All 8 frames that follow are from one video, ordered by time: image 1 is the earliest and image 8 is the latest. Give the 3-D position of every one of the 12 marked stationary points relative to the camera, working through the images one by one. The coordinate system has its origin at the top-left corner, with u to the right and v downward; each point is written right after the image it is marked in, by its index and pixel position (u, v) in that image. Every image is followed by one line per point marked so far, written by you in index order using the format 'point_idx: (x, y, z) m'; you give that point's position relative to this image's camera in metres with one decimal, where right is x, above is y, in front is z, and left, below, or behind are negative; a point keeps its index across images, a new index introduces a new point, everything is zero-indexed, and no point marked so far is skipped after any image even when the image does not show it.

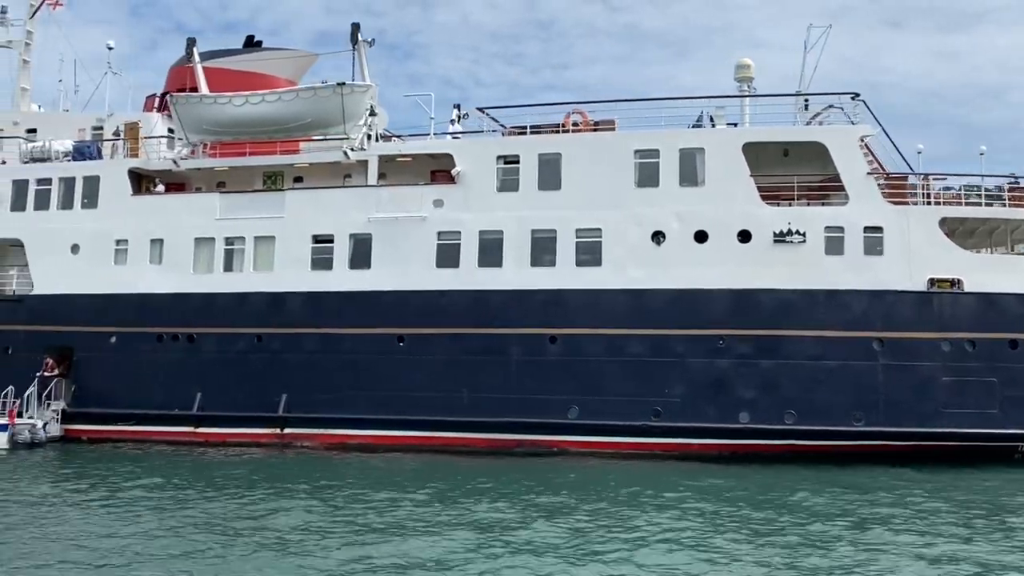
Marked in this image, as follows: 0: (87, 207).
0: (-7.1, +1.4, +17.2) m
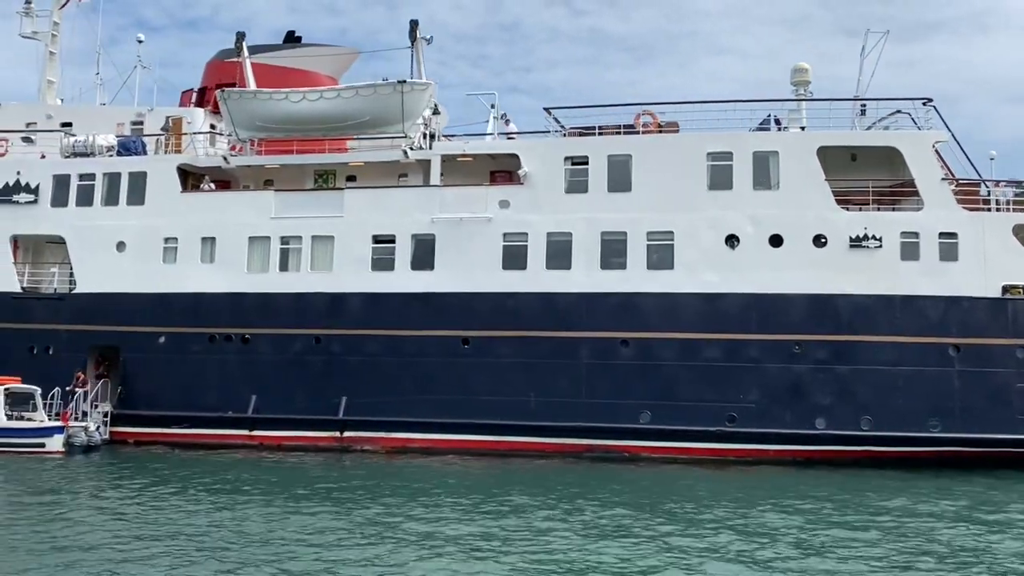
0: (-6.2, +1.4, +16.8) m
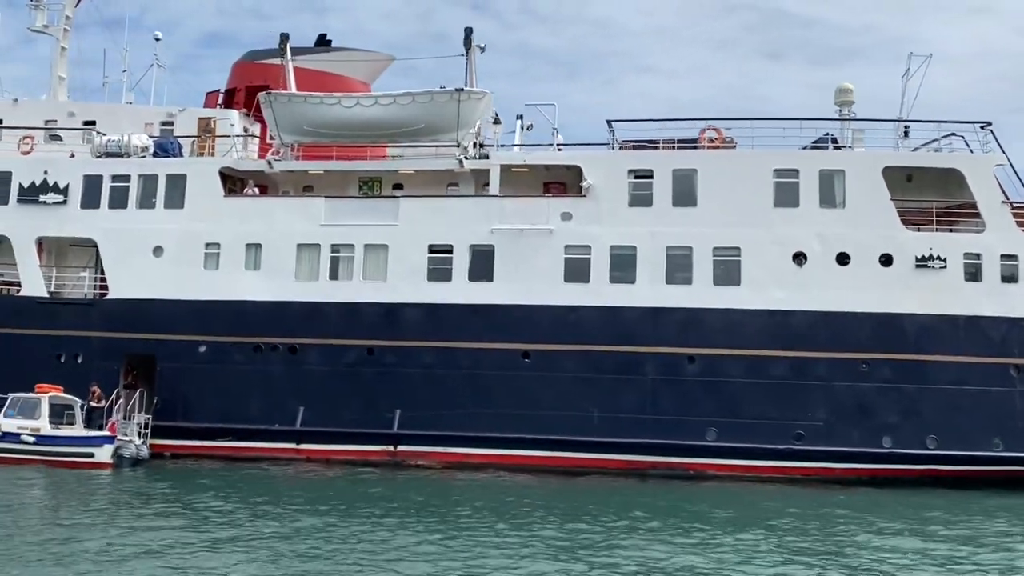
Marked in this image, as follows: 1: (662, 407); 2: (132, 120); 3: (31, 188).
0: (-5.3, +1.3, +16.2) m
1: (+2.1, -1.7, +14.4) m
2: (-6.6, +2.9, +17.8) m
3: (-7.7, +1.6, +16.5) m
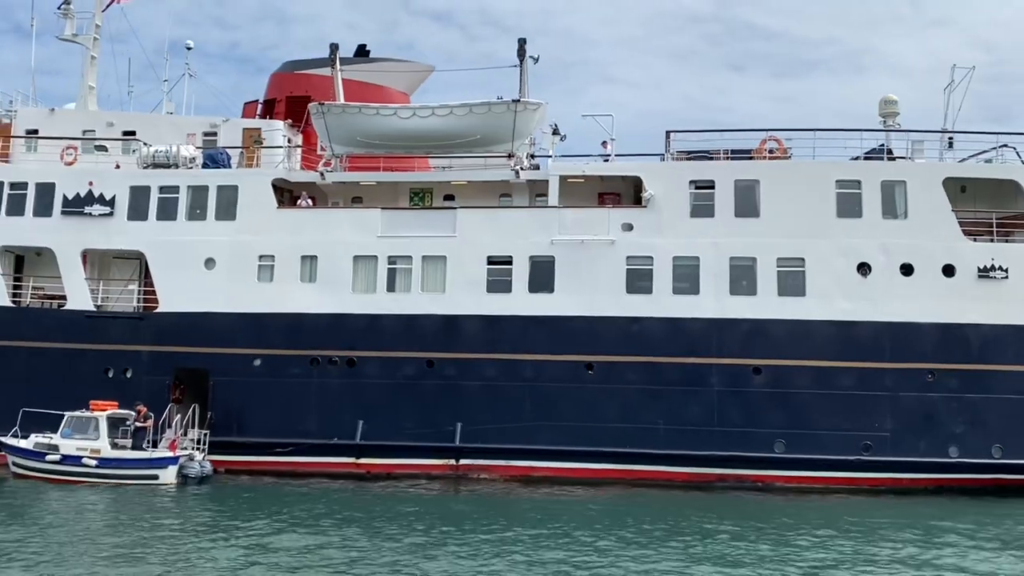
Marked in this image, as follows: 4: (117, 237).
0: (-4.5, +1.1, +15.9) m
1: (+3.0, -1.8, +14.4) m
2: (-5.8, +2.7, +17.6) m
3: (-6.8, +1.4, +16.2) m
4: (-6.1, +0.8, +16.1) m
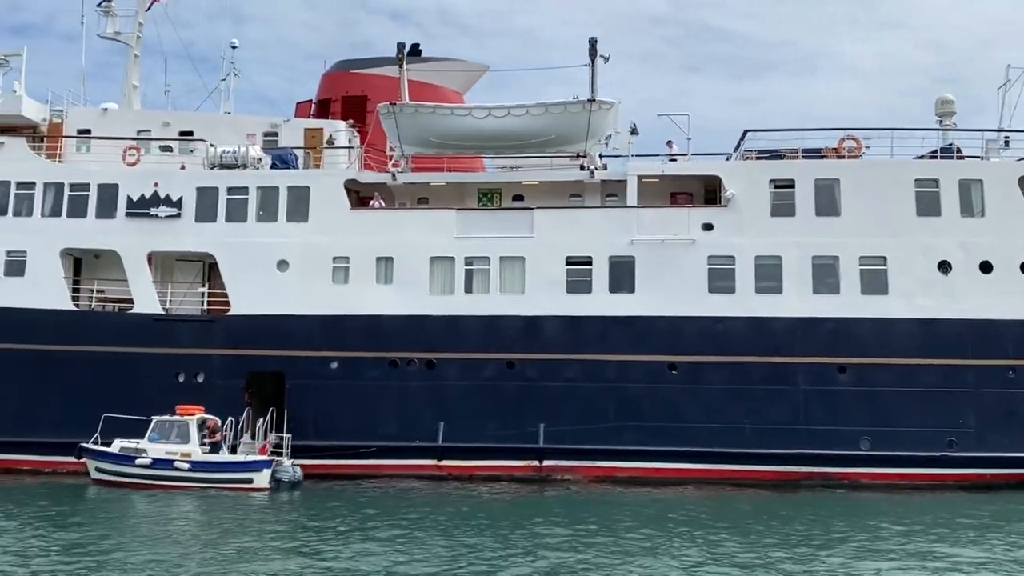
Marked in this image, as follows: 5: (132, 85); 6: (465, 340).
0: (-3.4, +1.0, +15.7) m
1: (+4.2, -1.8, +14.4) m
2: (-4.7, +2.6, +17.3) m
3: (-5.7, +1.3, +15.9) m
4: (-5.0, +0.8, +15.8) m
5: (-7.2, +3.9, +19.7) m
6: (-0.7, -0.8, +15.1) m
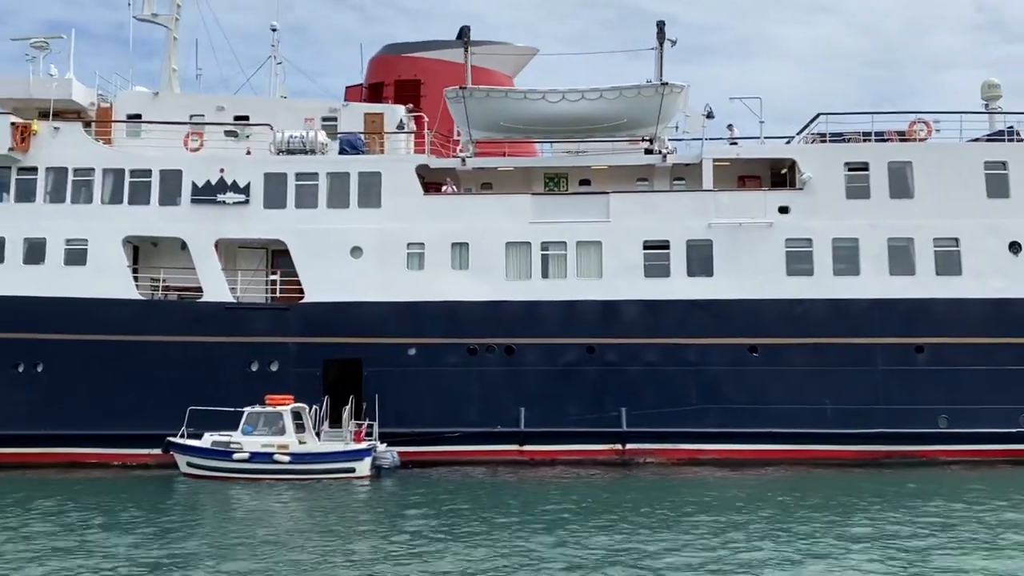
0: (-2.2, +1.2, +15.5) m
1: (+5.4, -1.5, +14.7) m
2: (-3.7, +2.9, +17.0) m
3: (-4.6, +1.5, +15.6) m
4: (-3.9, +0.9, +15.5) m
5: (-6.4, +4.1, +19.2) m
6: (+0.5, -0.5, +15.1) m
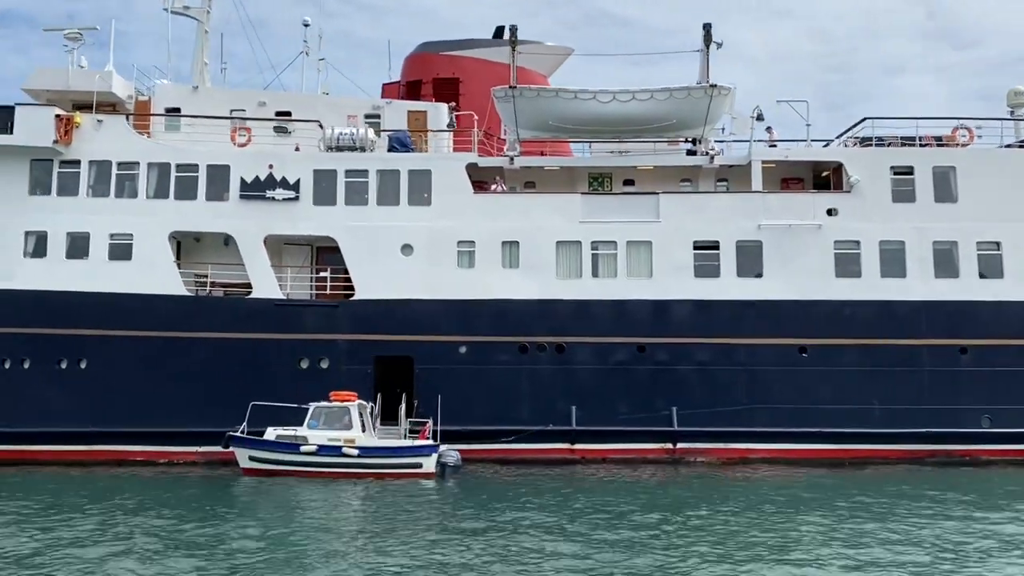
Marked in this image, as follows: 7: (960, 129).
0: (-1.5, +1.3, +15.5) m
1: (+6.2, -1.6, +15.0) m
2: (-3.0, +2.9, +16.9) m
3: (-3.9, +1.6, +15.5) m
4: (-3.1, +1.0, +15.4) m
5: (-5.7, +4.2, +19.0) m
6: (+1.2, -0.5, +15.1) m
7: (+6.8, +2.5, +16.0) m
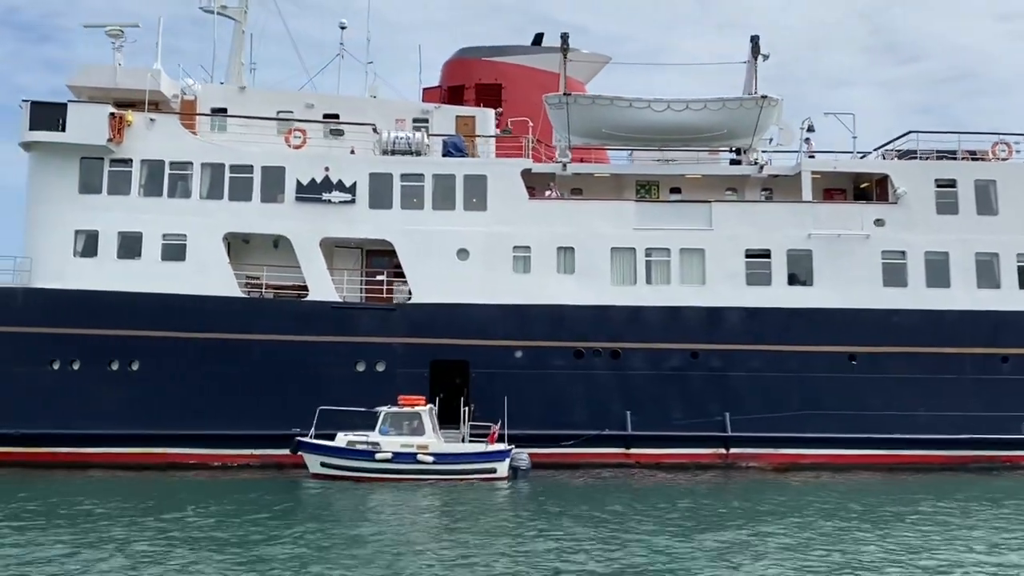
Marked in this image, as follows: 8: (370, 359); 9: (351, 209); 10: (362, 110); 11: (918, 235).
0: (-0.6, +1.2, +15.6) m
1: (+7.0, -1.7, +15.4) m
2: (-2.2, +2.9, +16.9) m
3: (-3.0, +1.5, +15.4) m
4: (-2.3, +0.9, +15.4) m
5: (-5.0, +4.1, +18.9) m
6: (+2.1, -0.6, +15.3) m
7: (+7.7, +2.3, +16.5) m
8: (-2.1, -1.0, +15.1) m
9: (-2.4, +1.2, +15.4) m
10: (-2.5, +2.9, +16.9) m
11: (+6.2, +0.8, +15.7) m
